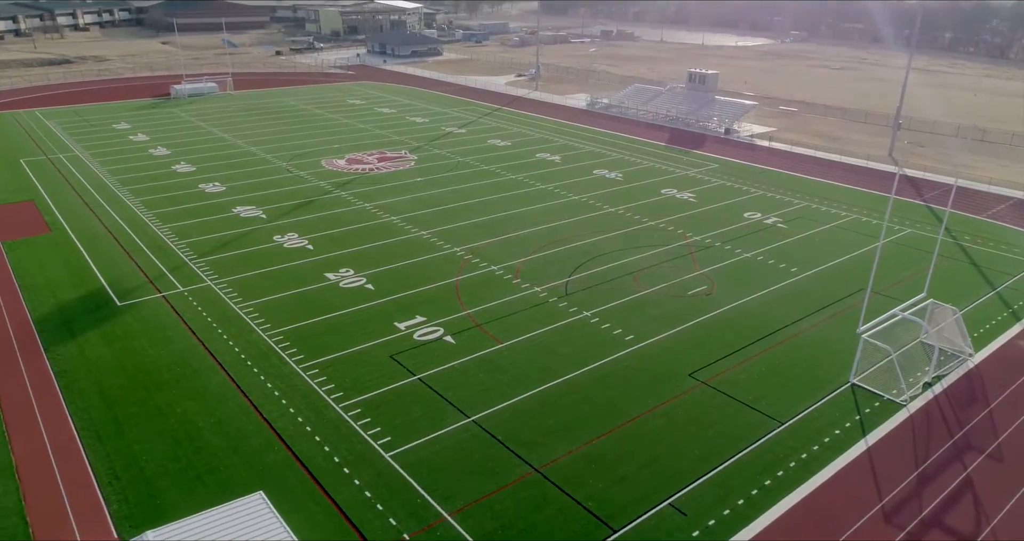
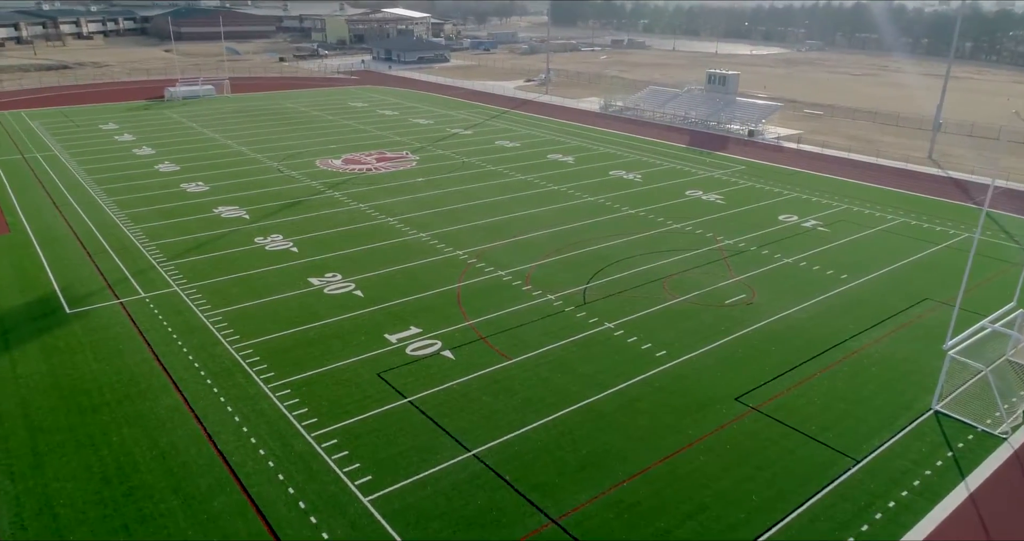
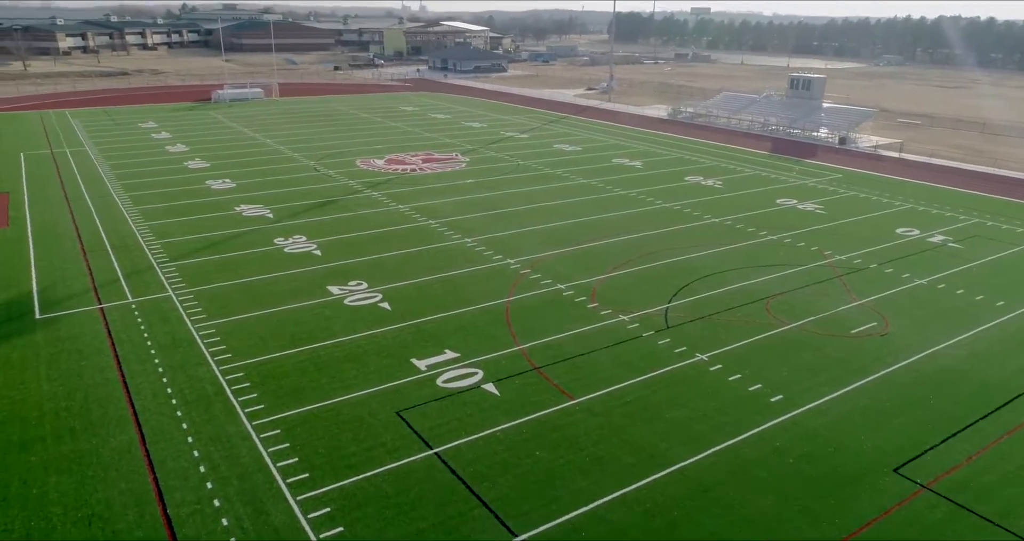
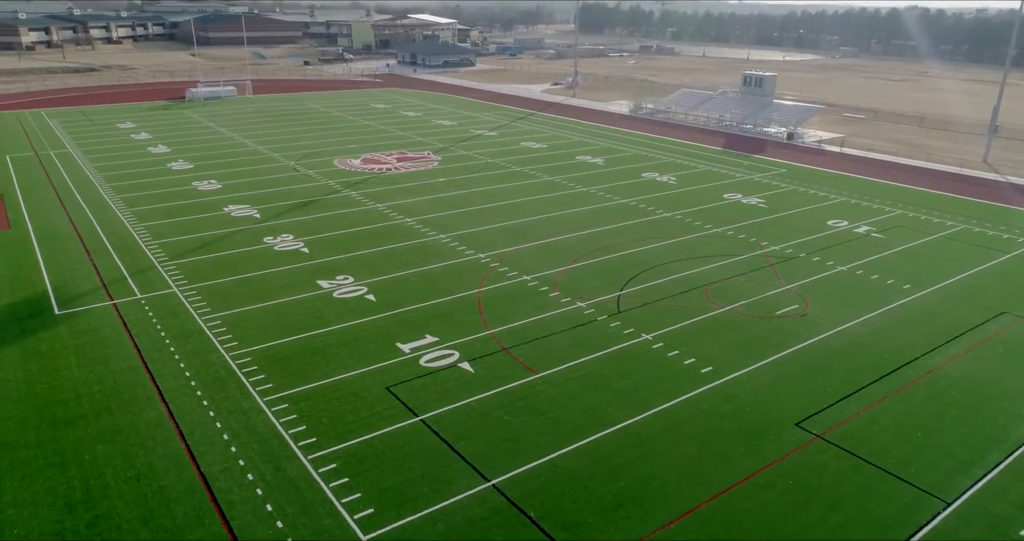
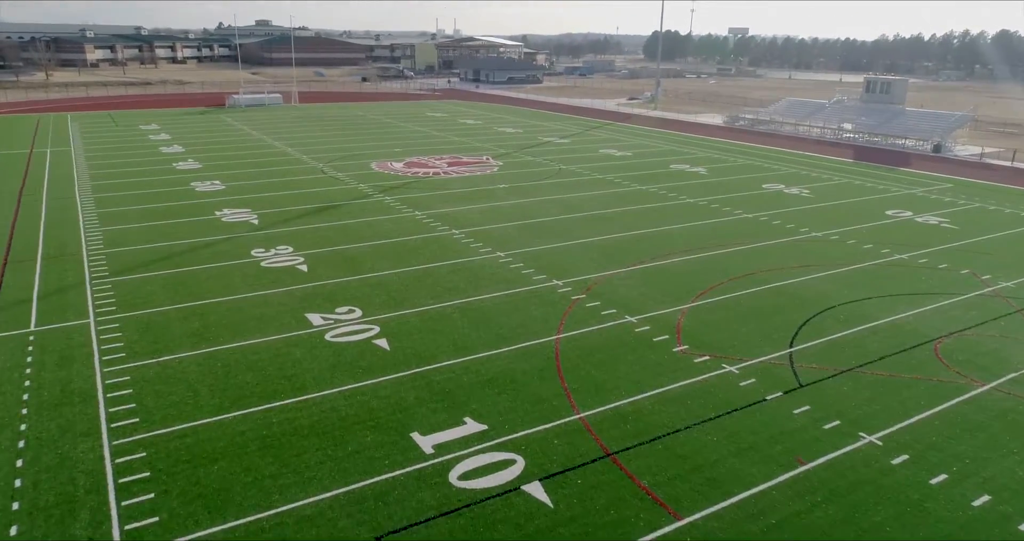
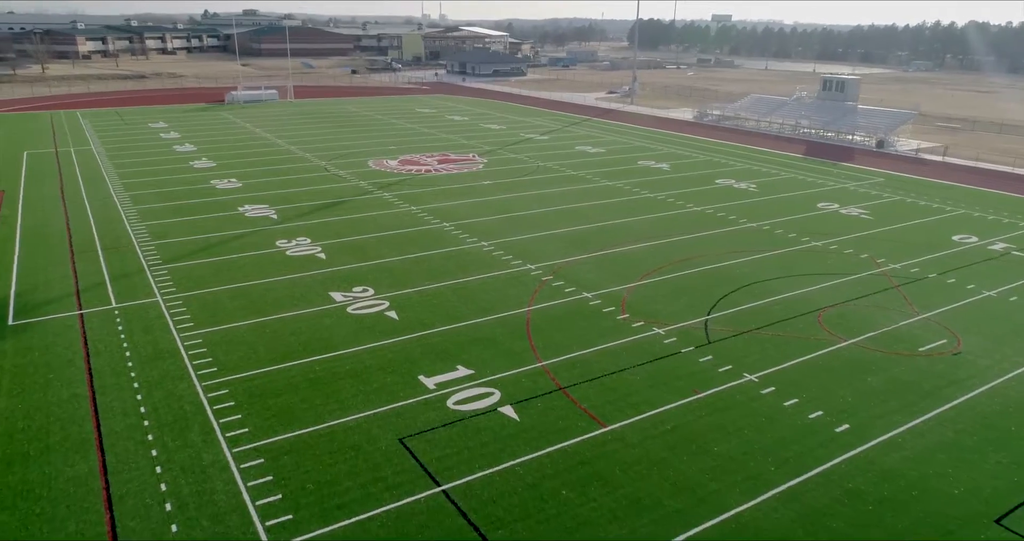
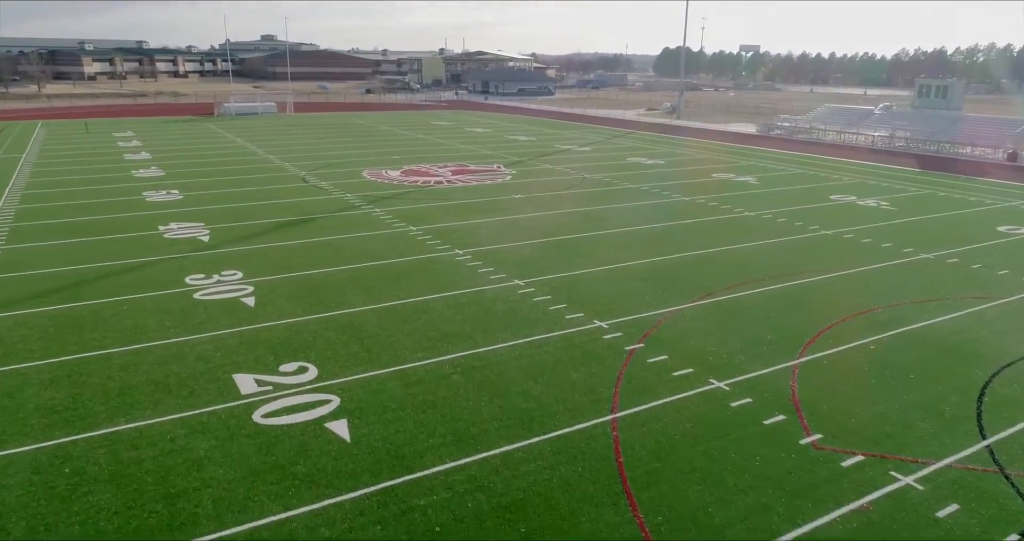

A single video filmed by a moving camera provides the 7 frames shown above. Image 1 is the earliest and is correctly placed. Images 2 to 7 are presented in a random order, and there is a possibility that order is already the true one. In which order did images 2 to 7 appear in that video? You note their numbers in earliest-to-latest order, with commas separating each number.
2, 4, 3, 6, 5, 7
